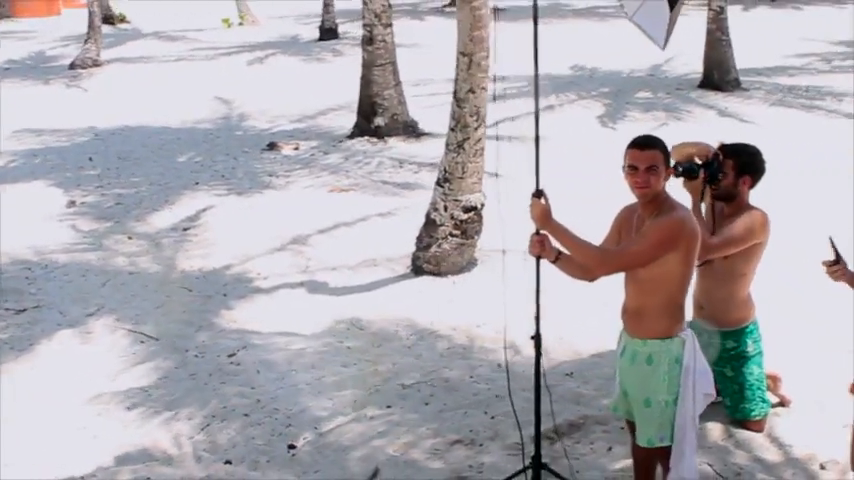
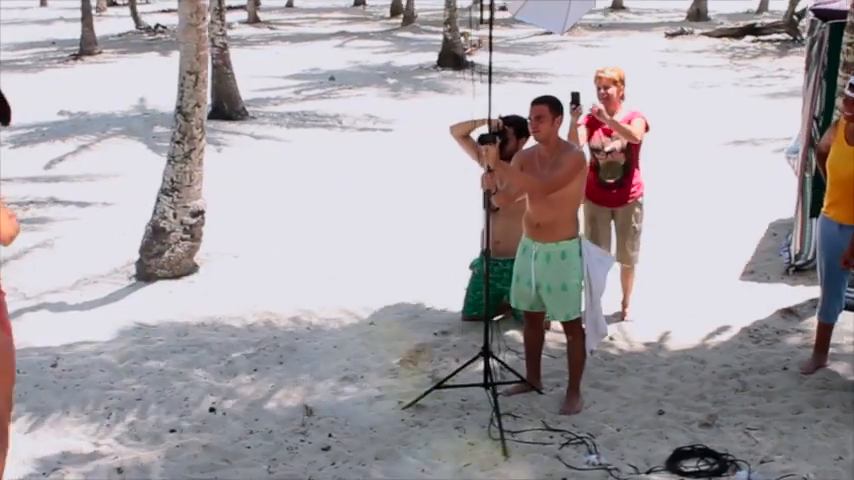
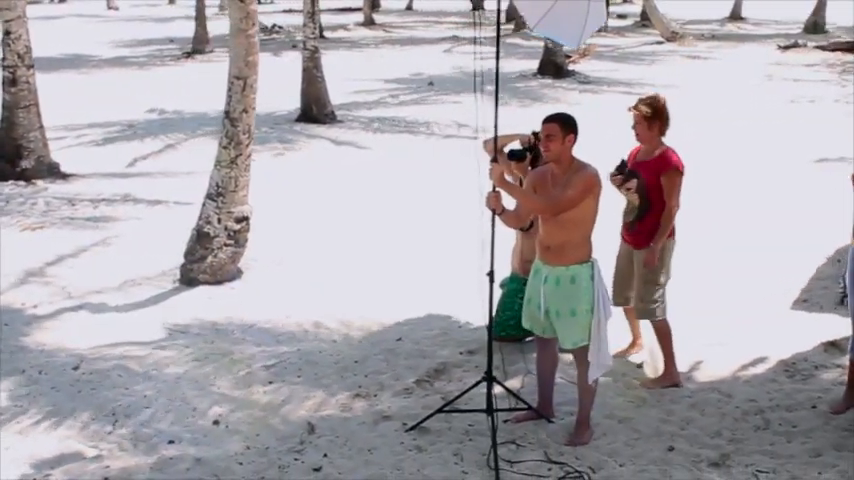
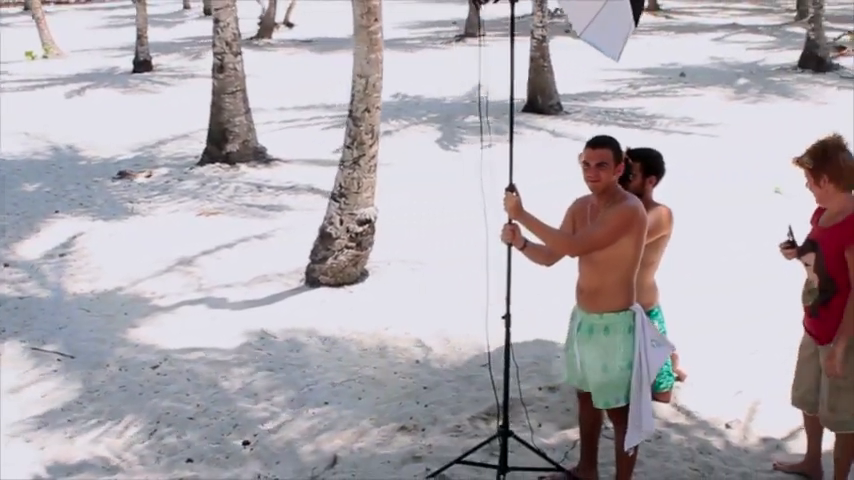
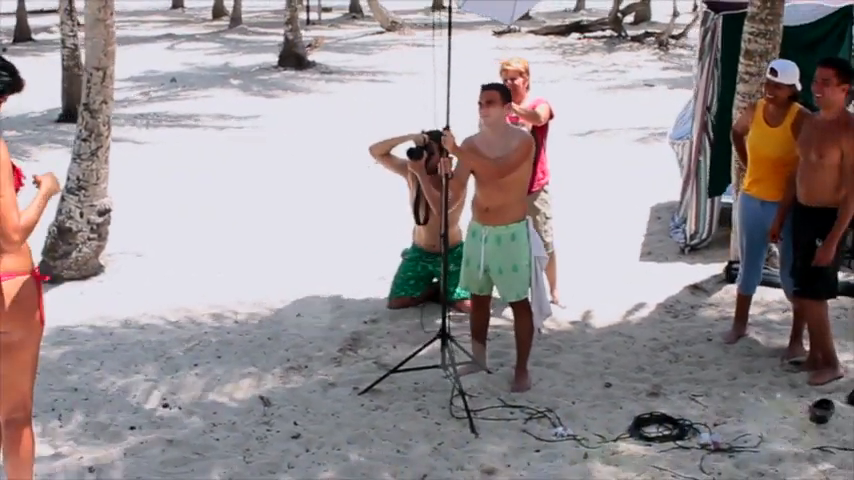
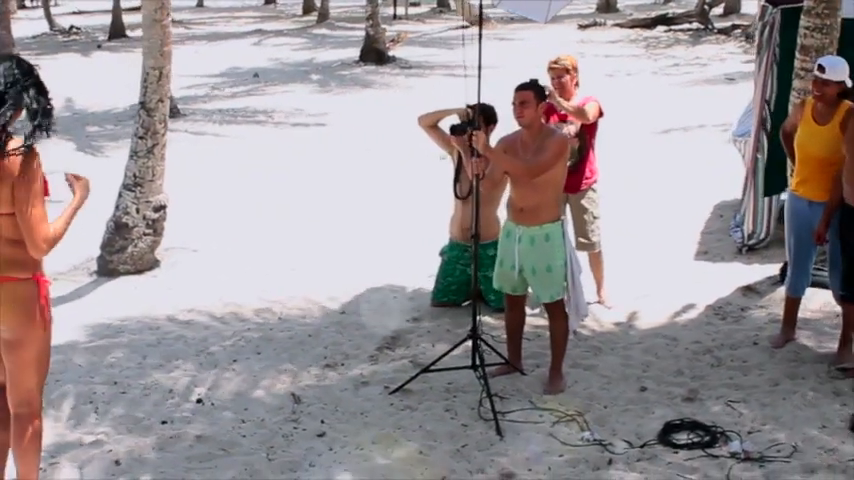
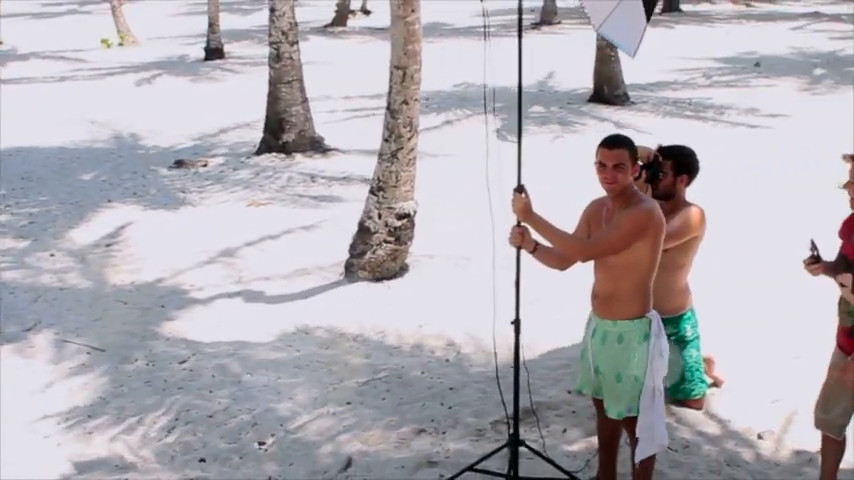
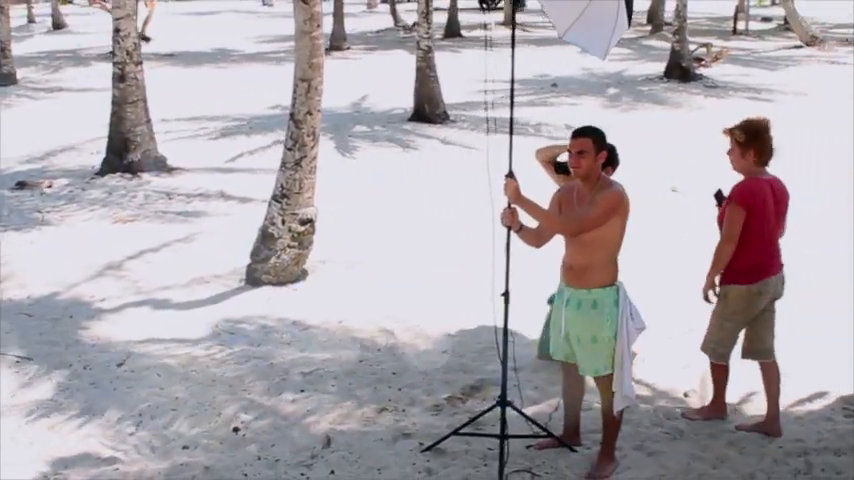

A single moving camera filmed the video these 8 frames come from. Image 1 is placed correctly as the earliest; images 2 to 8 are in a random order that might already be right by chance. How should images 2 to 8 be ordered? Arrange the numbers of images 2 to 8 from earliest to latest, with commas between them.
7, 4, 8, 3, 2, 6, 5
